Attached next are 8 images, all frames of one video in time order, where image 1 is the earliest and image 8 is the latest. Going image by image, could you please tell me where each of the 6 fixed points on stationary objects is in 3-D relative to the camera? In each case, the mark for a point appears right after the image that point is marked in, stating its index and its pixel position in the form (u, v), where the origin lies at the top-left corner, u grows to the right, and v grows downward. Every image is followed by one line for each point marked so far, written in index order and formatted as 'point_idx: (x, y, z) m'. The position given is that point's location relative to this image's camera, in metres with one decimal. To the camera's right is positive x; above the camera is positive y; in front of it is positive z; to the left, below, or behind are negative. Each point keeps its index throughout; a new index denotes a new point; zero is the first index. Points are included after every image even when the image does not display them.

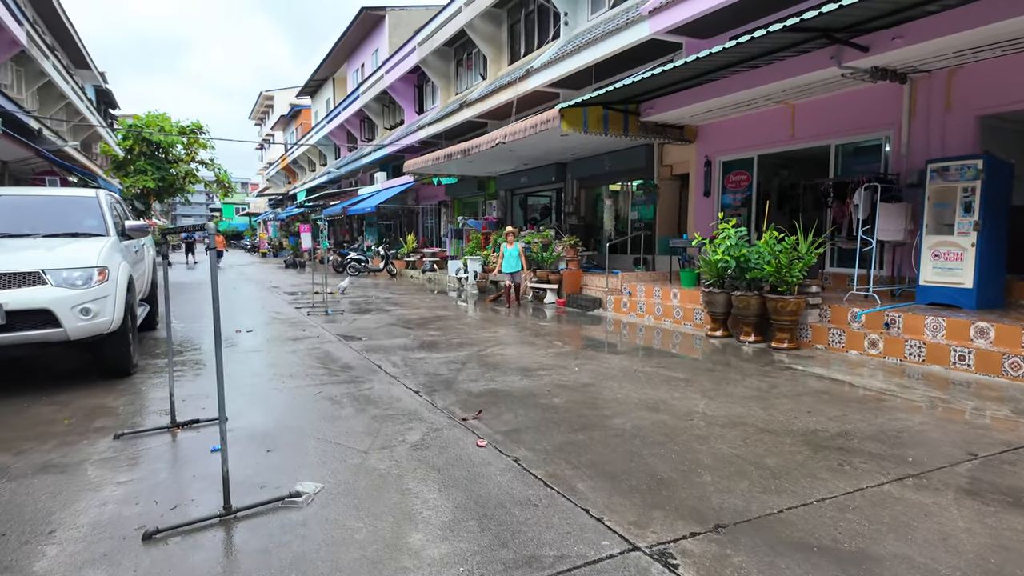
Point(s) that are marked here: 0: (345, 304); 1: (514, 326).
0: (-2.9, -0.3, +10.6) m
1: (0.0, -0.5, +8.3) m
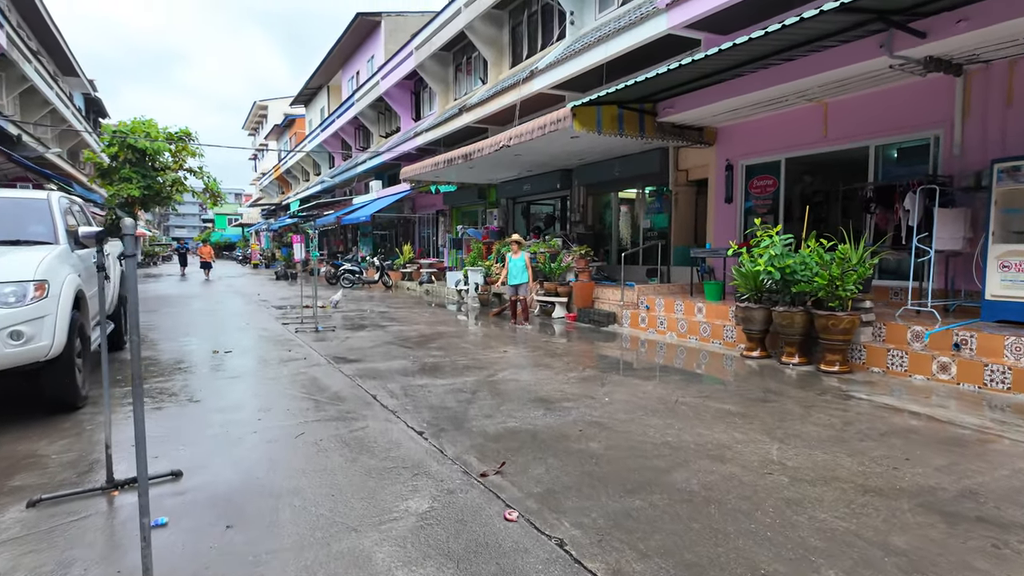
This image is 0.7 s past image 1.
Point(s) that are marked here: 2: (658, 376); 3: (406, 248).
0: (-2.8, -0.5, +9.8) m
1: (+0.2, -0.7, +7.5) m
2: (+1.4, -0.8, +5.7) m
3: (-3.4, +1.3, +19.3) m
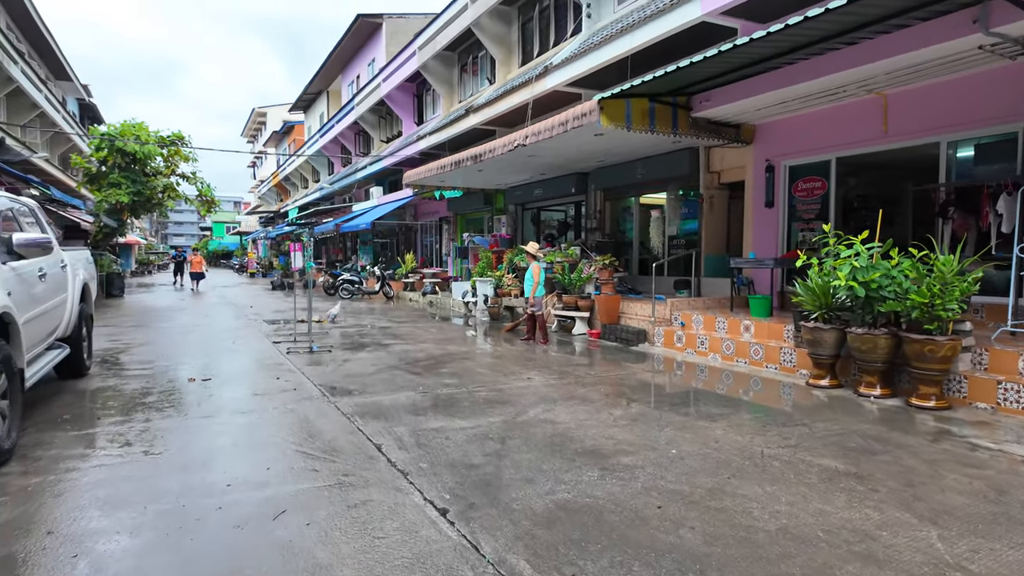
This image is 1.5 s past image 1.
0: (-2.6, -0.7, +8.8) m
1: (+0.4, -0.9, +6.5) m
2: (+1.6, -1.0, +4.7) m
3: (-3.2, +0.9, +18.3) m
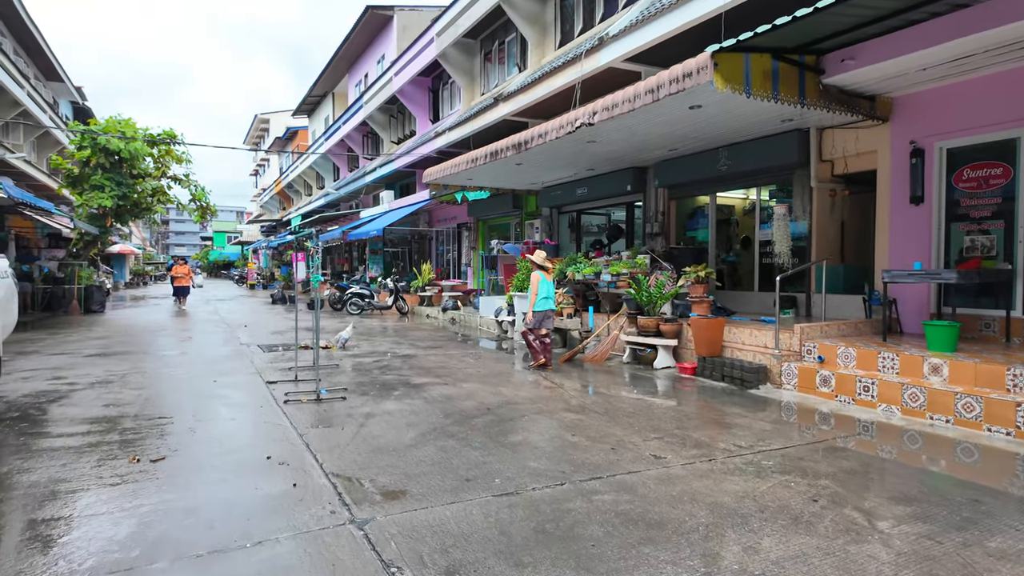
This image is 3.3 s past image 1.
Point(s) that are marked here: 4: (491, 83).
0: (-1.8, -1.0, +6.7) m
1: (+1.1, -1.1, +4.4) m
2: (+2.4, -1.1, +2.6) m
3: (-2.4, +0.6, +16.3) m
4: (-0.6, +5.4, +15.9) m
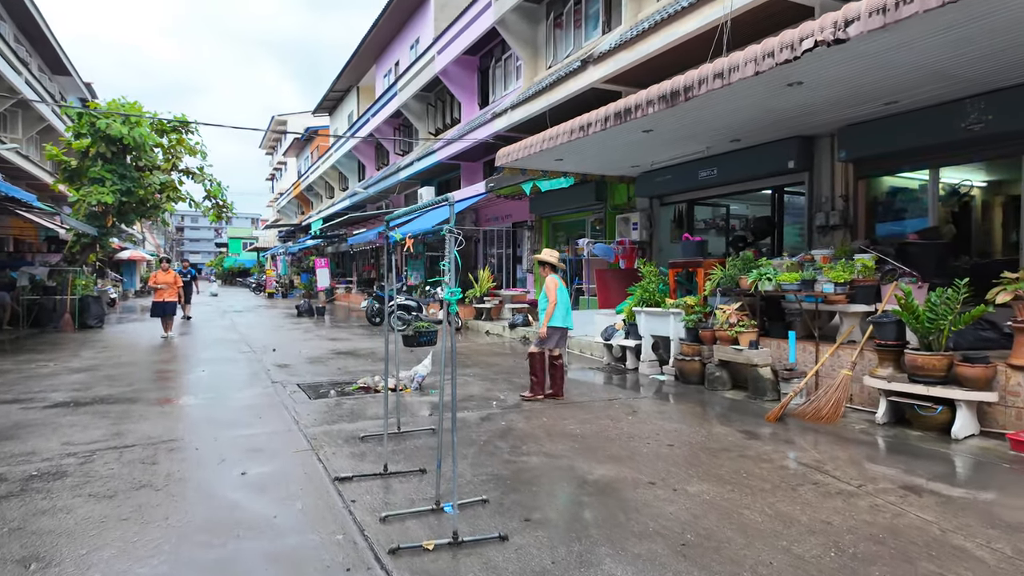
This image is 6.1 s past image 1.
0: (-0.3, -1.1, +4.1) m
1: (+2.6, -1.2, +1.7) m
2: (+3.8, -1.2, -0.2) m
3: (-0.7, +0.3, +13.6) m
4: (+1.1, +5.2, +13.3) m
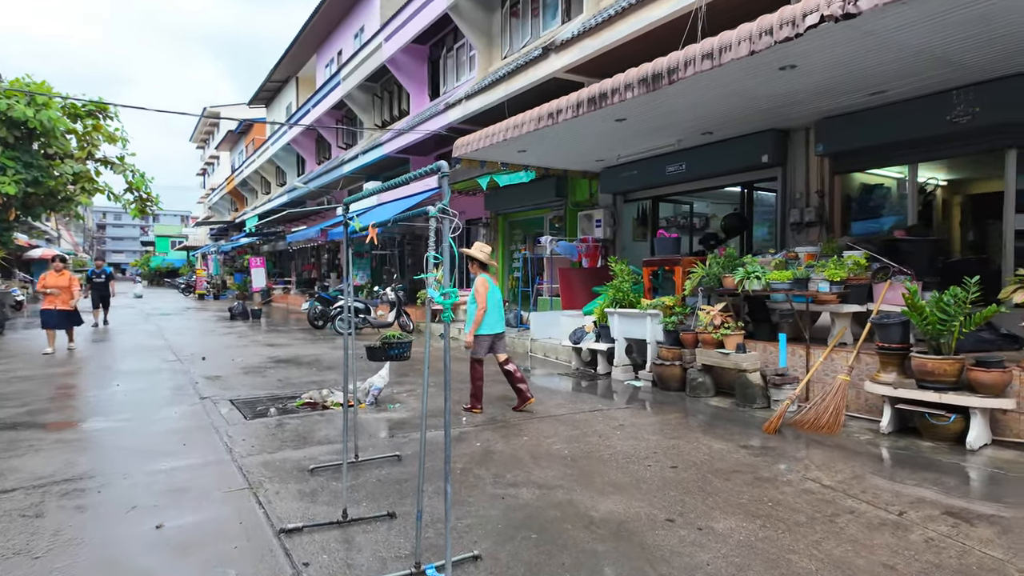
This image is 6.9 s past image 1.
0: (-0.4, -1.1, +3.4) m
1: (+2.7, -1.2, +1.3) m
2: (+4.1, -1.2, -0.4) m
3: (-1.7, +0.3, +12.9) m
4: (+0.1, +5.2, +12.7) m
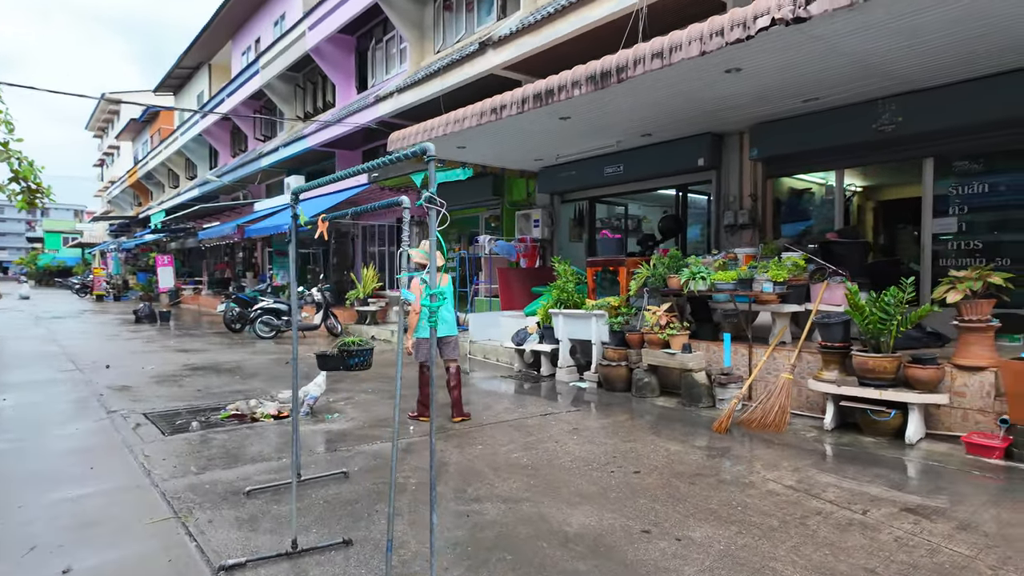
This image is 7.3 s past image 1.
0: (-0.6, -1.1, +3.1) m
1: (+2.8, -1.2, +1.4) m
2: (+4.3, -1.2, -0.1) m
3: (-3.1, +0.3, +12.3) m
4: (-1.3, +5.2, +12.4) m
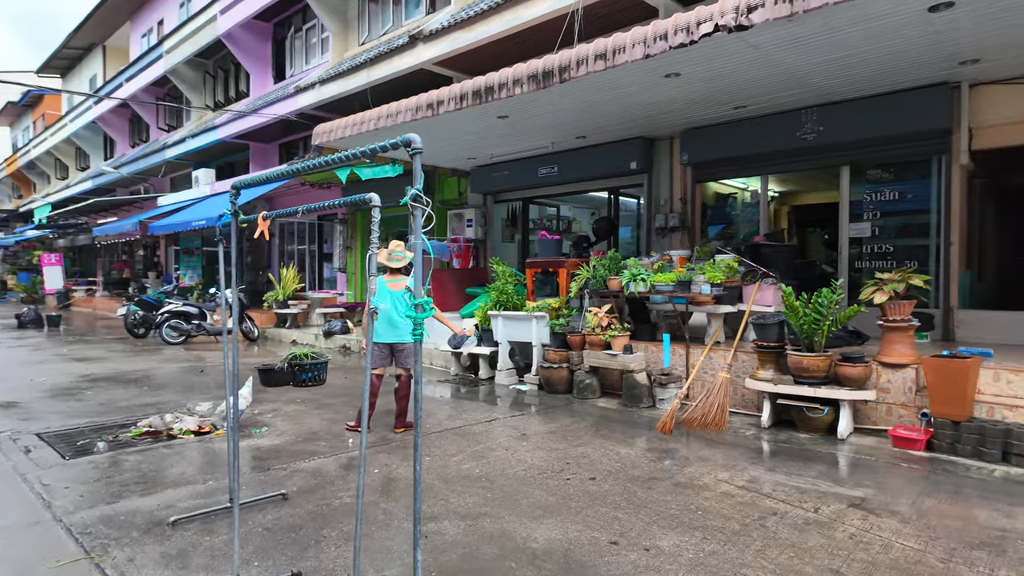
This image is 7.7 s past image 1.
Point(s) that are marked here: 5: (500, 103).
0: (-0.8, -1.1, +2.9) m
1: (+2.7, -1.2, +1.6) m
2: (+4.5, -1.2, +0.3) m
3: (-4.5, +0.3, +11.7) m
4: (-2.7, +5.2, +12.0) m
5: (-0.1, +1.9, +6.2) m
